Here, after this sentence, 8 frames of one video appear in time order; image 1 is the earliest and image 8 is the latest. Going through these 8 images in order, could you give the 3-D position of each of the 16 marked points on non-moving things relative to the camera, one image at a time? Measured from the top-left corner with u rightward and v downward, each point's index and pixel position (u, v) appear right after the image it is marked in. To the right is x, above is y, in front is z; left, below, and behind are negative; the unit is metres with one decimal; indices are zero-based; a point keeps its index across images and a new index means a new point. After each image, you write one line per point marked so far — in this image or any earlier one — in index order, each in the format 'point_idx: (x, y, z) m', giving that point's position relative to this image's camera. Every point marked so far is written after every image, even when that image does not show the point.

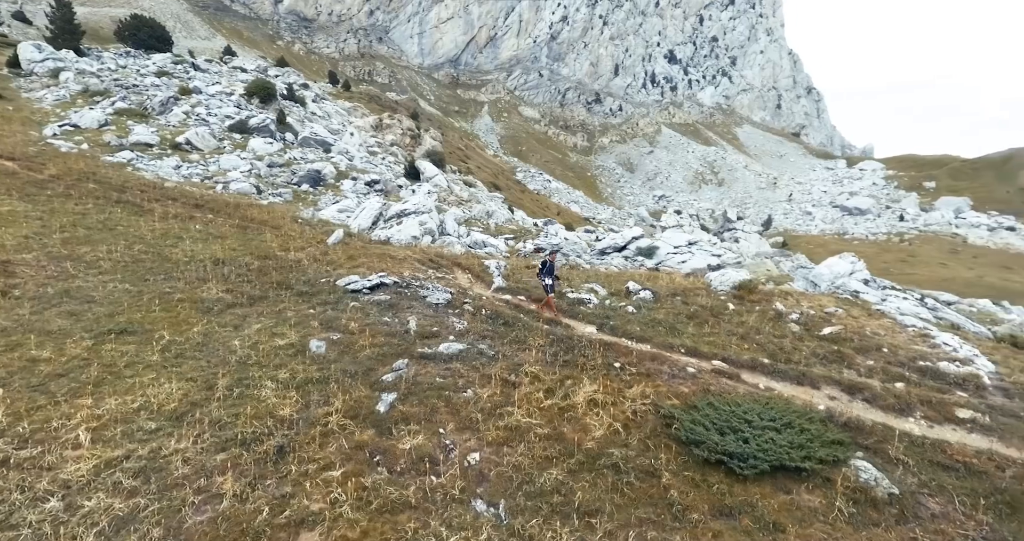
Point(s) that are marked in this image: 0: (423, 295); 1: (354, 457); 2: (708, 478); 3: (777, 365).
0: (-3.5, -1.0, +19.6) m
1: (-3.6, -4.2, +11.3) m
2: (+4.5, -4.7, +11.3) m
3: (+8.9, -3.1, +16.7) m
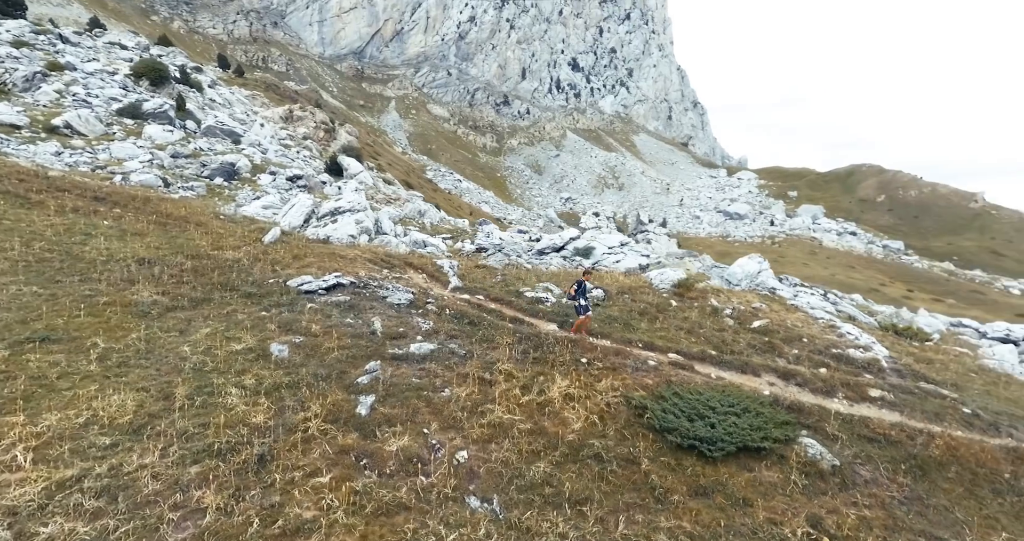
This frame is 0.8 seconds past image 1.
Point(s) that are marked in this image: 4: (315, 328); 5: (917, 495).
0: (-5.0, -1.0, +19.2) m
1: (-3.8, -4.2, +11.0) m
2: (+4.2, -4.7, +12.2) m
3: (+7.7, -3.1, +18.2) m
4: (-6.4, -1.9, +16.2) m
5: (+10.2, -5.6, +12.5) m
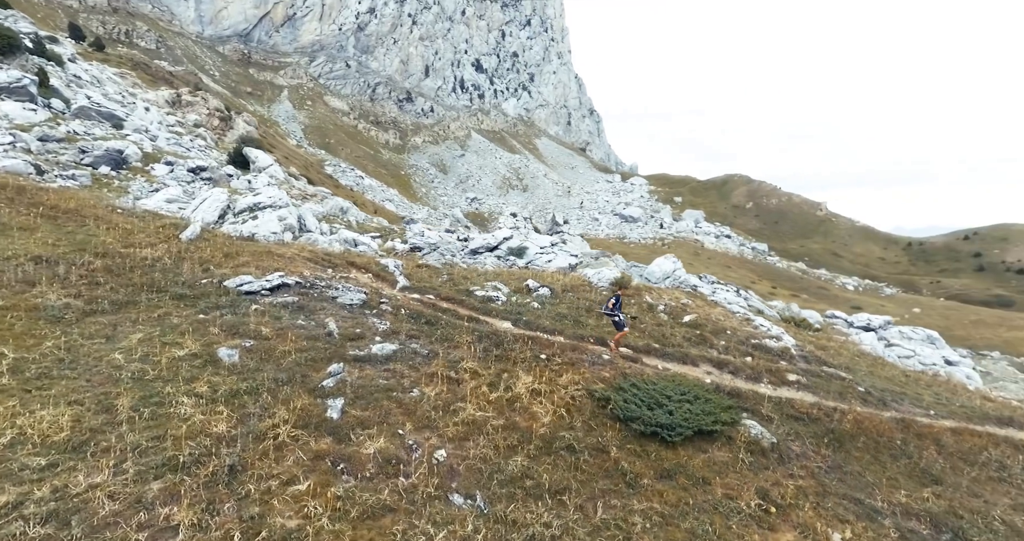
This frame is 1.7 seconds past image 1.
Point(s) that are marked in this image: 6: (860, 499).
0: (-6.6, -1.0, +18.5) m
1: (-4.1, -4.2, +10.6) m
2: (+3.6, -4.7, +13.1) m
3: (+6.0, -3.1, +19.6) m
4: (-7.5, -1.8, +15.3) m
5: (+9.4, -5.6, +14.4) m
6: (+9.2, -6.1, +13.2) m
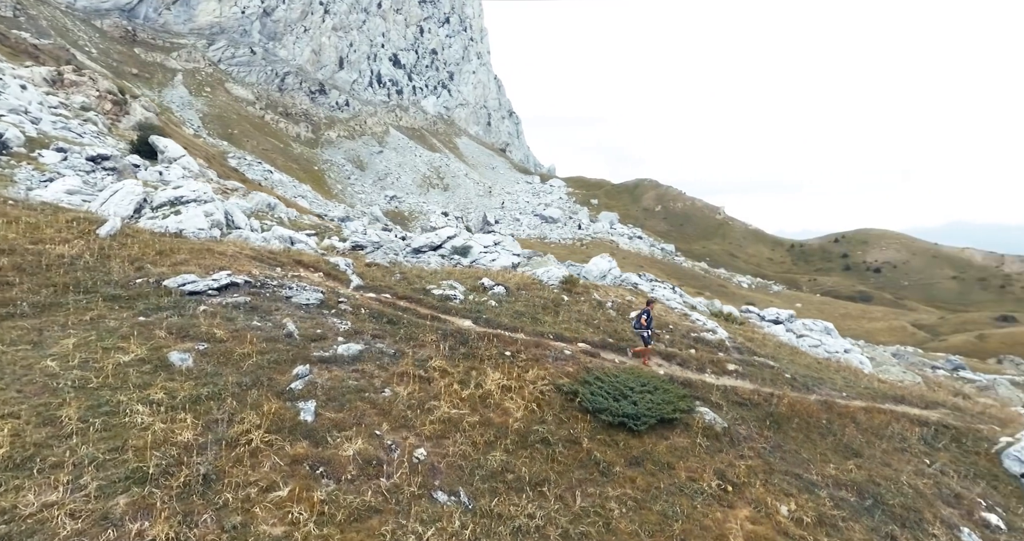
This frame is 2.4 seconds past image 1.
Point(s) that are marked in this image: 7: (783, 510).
0: (-8.0, -0.9, +17.7) m
1: (-4.4, -4.1, +10.2) m
2: (+2.9, -4.6, +13.8) m
3: (+4.4, -3.0, +20.6) m
4: (-8.4, -1.8, +14.4) m
5: (+8.5, -5.5, +15.9) m
6: (+8.5, -6.0, +14.7) m
7: (+7.1, -6.3, +13.0) m
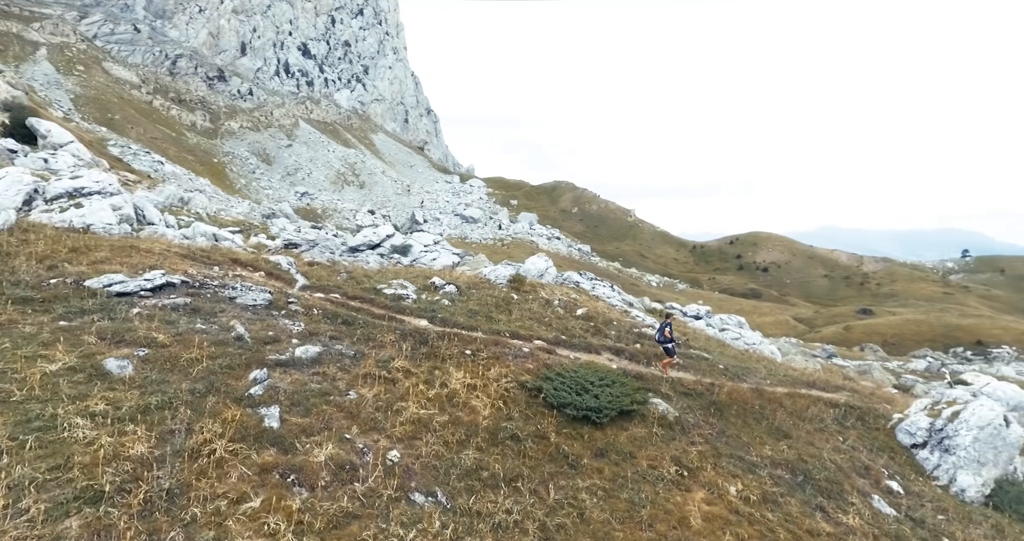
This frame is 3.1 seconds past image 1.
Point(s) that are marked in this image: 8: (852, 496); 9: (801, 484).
0: (-9.4, -0.9, +16.6) m
1: (-4.8, -4.1, +9.7) m
2: (+2.0, -4.6, +14.3) m
3: (+2.5, -3.0, +21.2) m
4: (-9.3, -1.8, +13.3) m
5: (+7.2, -5.5, +17.1) m
6: (+7.4, -6.0, +15.9) m
7: (+6.3, -6.2, +14.1) m
8: (+11.0, -7.3, +16.1) m
9: (+9.1, -6.8, +15.7) m
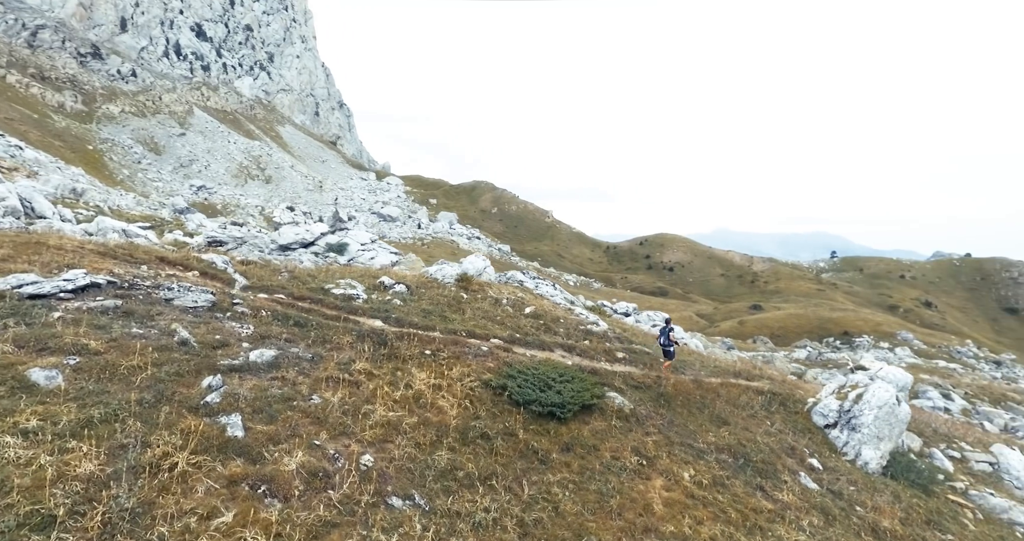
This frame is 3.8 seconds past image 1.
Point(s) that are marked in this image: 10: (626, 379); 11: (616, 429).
0: (-10.6, -0.8, +15.3) m
1: (-5.0, -4.1, +9.1) m
2: (+1.0, -4.5, +14.5) m
3: (+0.5, -2.9, +21.5) m
4: (-10.1, -1.7, +11.9) m
5: (+5.8, -5.4, +18.1) m
6: (+6.1, -5.9, +17.0) m
7: (+5.3, -6.2, +15.0) m
8: (+9.7, -7.2, +17.7) m
9: (+7.9, -6.7, +17.0) m
10: (+4.5, -4.3, +19.7) m
11: (+3.3, -5.0, +15.7) m
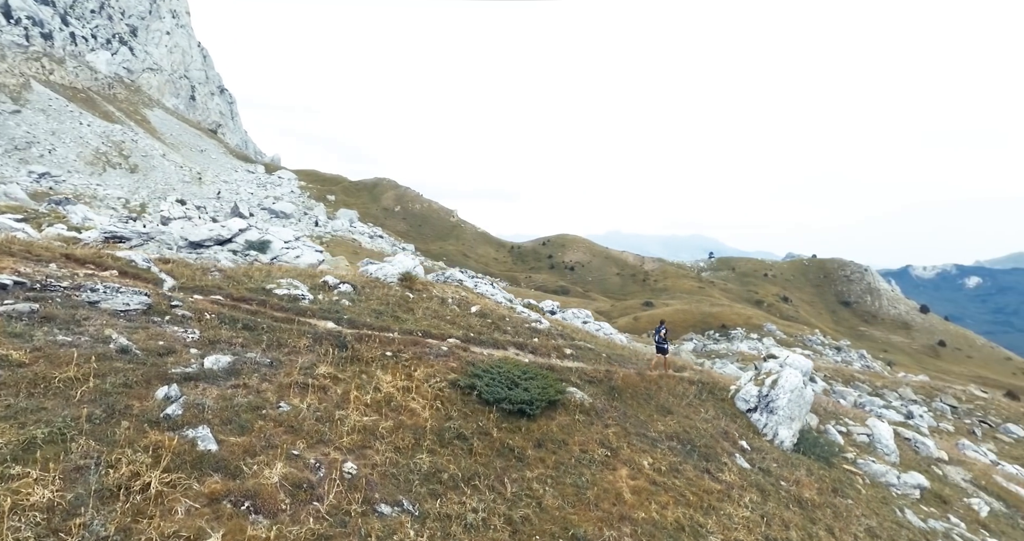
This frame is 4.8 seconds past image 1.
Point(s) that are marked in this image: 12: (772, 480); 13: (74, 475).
0: (-11.4, -0.8, +13.5) m
1: (-4.8, -4.1, +8.3) m
2: (+0.1, -4.5, +14.7) m
3: (-1.5, -2.9, +21.4) m
4: (-10.3, -1.7, +10.3) m
5: (+4.3, -5.4, +19.0) m
6: (+4.8, -5.9, +18.0) m
7: (+4.3, -6.2, +15.9) m
8: (+8.2, -7.2, +19.2) m
9: (+6.5, -6.7, +18.3) m
10: (+2.8, -4.3, +20.4) m
11: (+2.2, -5.0, +16.2) m
12: (+10.1, -8.2, +19.3) m
13: (-6.9, -3.2, +7.8) m
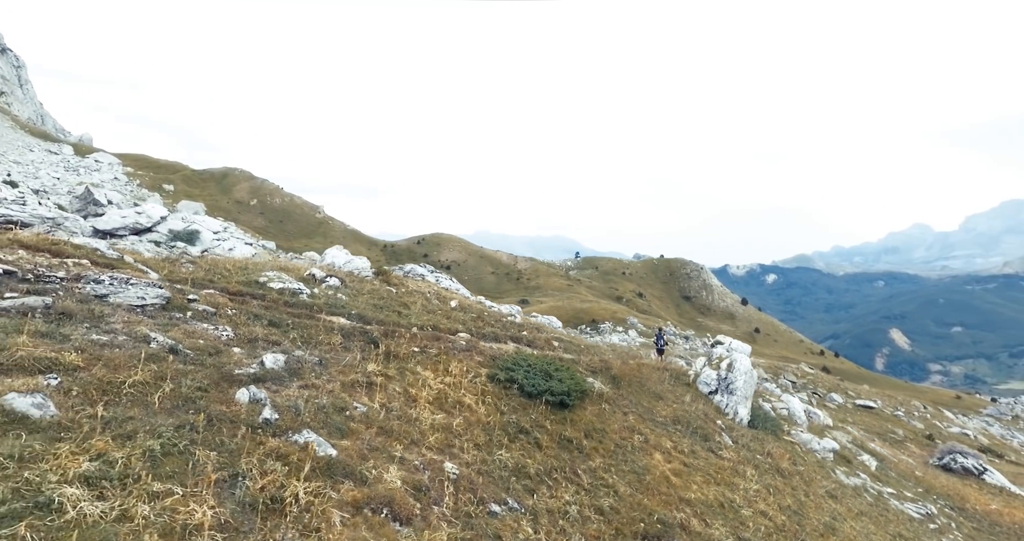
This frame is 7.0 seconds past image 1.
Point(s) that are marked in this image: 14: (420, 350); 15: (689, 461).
0: (-9.5, -0.5, +11.5) m
1: (-2.1, -3.9, +7.6) m
2: (+1.5, -4.3, +14.9) m
3: (-1.4, -2.6, +21.2) m
4: (-7.9, -1.5, +8.5) m
5: (+4.7, -5.2, +19.9) m
6: (+5.4, -5.7, +19.0) m
7: (+5.3, -6.0, +16.9) m
8: (+8.5, -7.0, +20.9) m
9: (+7.1, -6.5, +19.7) m
10: (+3.0, -4.1, +21.0) m
11: (+3.2, -4.8, +16.8) m
12: (+10.4, -8.0, +21.4) m
13: (-4.0, -3.0, +6.8) m
14: (-2.9, -2.5, +15.7) m
15: (+5.6, -6.2, +16.3) m
